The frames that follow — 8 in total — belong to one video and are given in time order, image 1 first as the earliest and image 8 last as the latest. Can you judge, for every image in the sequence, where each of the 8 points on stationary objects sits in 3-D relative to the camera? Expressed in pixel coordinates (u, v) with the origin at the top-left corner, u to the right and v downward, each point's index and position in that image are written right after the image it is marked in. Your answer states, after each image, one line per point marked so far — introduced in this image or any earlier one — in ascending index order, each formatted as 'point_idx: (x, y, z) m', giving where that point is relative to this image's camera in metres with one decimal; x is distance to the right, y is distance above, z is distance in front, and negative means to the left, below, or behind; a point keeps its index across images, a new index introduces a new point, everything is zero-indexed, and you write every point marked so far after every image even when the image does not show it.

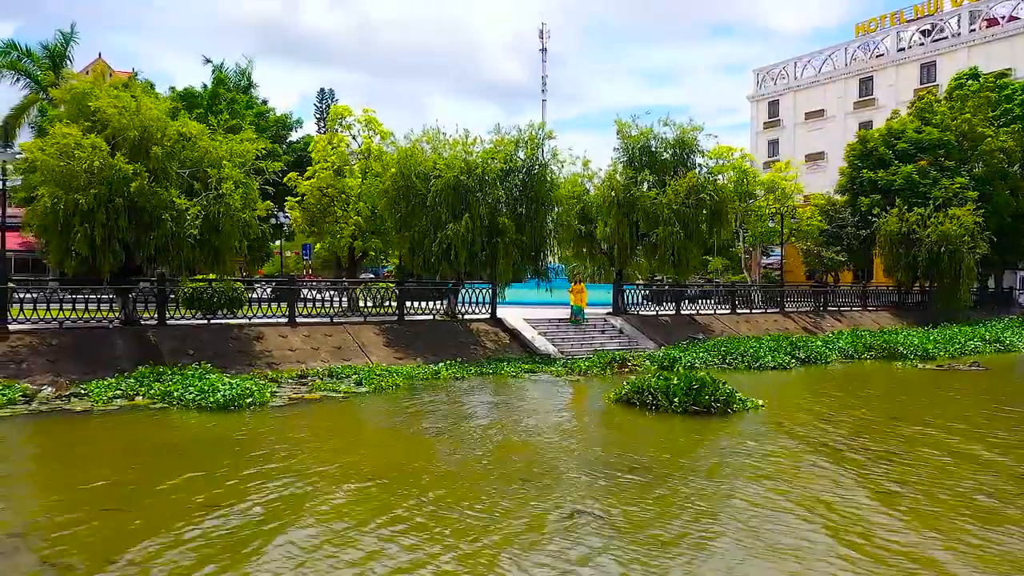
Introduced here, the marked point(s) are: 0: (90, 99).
0: (-7.6, +3.5, +12.8) m
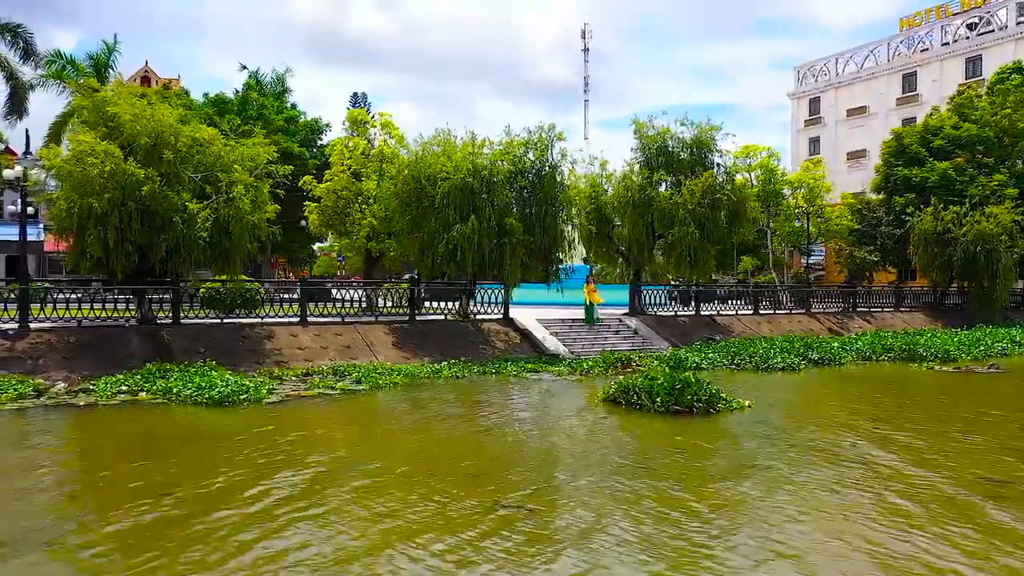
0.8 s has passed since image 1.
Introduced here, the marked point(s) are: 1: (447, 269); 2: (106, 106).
0: (-7.6, +3.5, +13.3) m
1: (-1.7, +0.5, +17.3) m
2: (-7.5, +3.4, +13.2) m
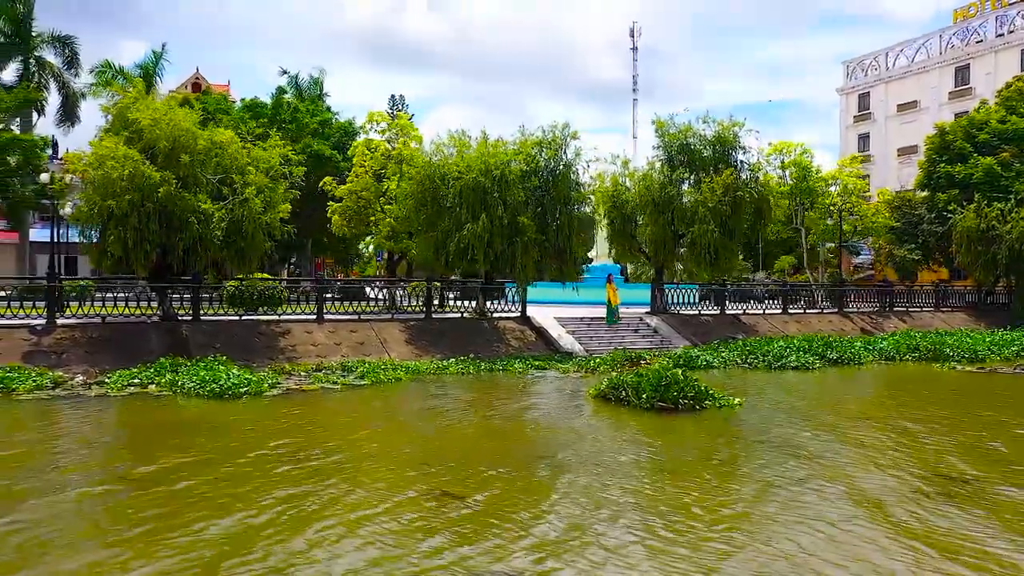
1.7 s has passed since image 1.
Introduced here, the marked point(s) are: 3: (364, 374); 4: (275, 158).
0: (-7.5, +3.5, +13.9) m
1: (-1.4, +0.5, +17.5) m
2: (-7.4, +3.5, +13.8) m
3: (-2.8, -1.6, +13.0) m
4: (-5.0, +2.8, +15.0) m
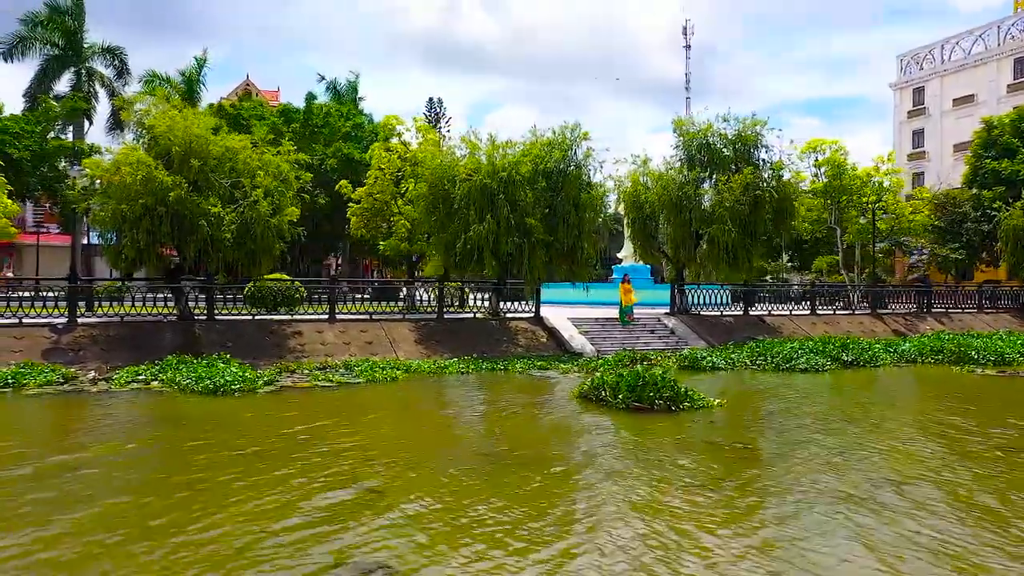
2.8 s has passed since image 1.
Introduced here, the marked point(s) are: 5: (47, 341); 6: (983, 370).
0: (-7.5, +3.5, +14.5) m
1: (-1.1, +0.5, +17.7) m
2: (-7.4, +3.5, +14.4) m
3: (-2.9, -1.6, +13.3) m
4: (-4.9, +2.8, +15.4) m
5: (-8.7, -1.0, +13.3) m
6: (+10.4, -1.8, +15.6) m
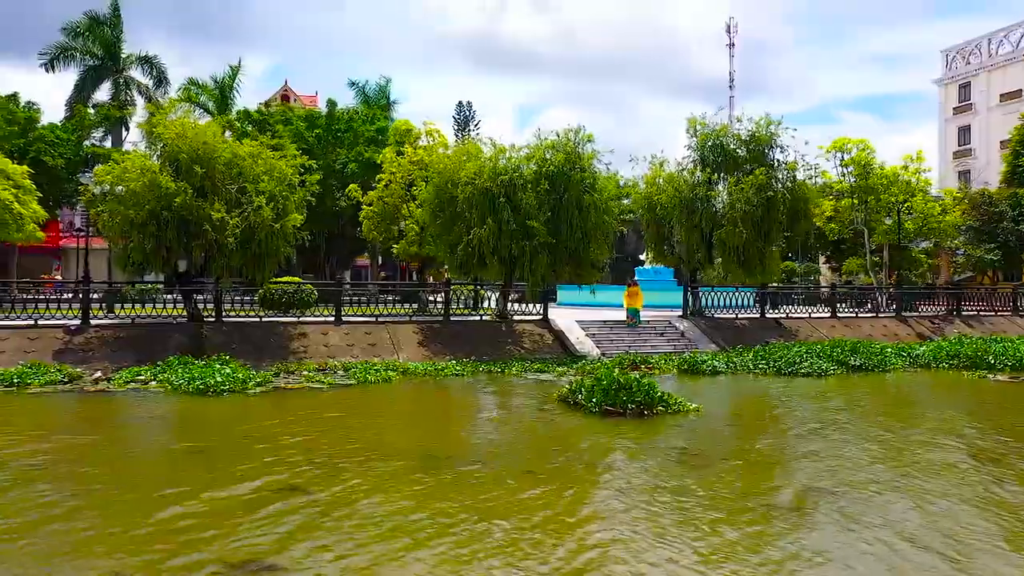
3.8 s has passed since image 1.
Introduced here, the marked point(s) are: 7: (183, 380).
0: (-7.5, +3.4, +14.9) m
1: (-1.0, +0.4, +17.8) m
2: (-7.5, +3.4, +14.8) m
3: (-3.0, -1.6, +13.5) m
4: (-4.9, +2.7, +15.7) m
5: (-8.8, -1.0, +13.8) m
6: (+10.3, -1.9, +15.1) m
7: (-5.4, -1.5, +11.6) m
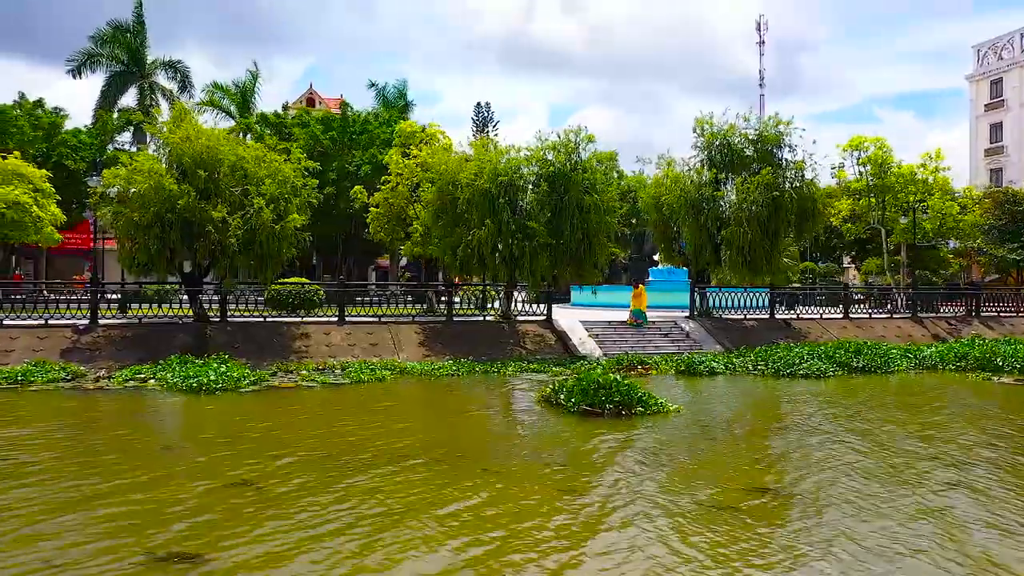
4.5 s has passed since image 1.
0: (-7.6, +3.4, +15.3) m
1: (-1.0, +0.4, +17.9) m
2: (-7.5, +3.4, +15.2) m
3: (-3.1, -1.7, +13.7) m
4: (-5.0, +2.7, +16.0) m
5: (-8.9, -1.0, +14.2) m
6: (+10.3, -1.9, +14.9) m
7: (-5.5, -1.5, +11.9) m
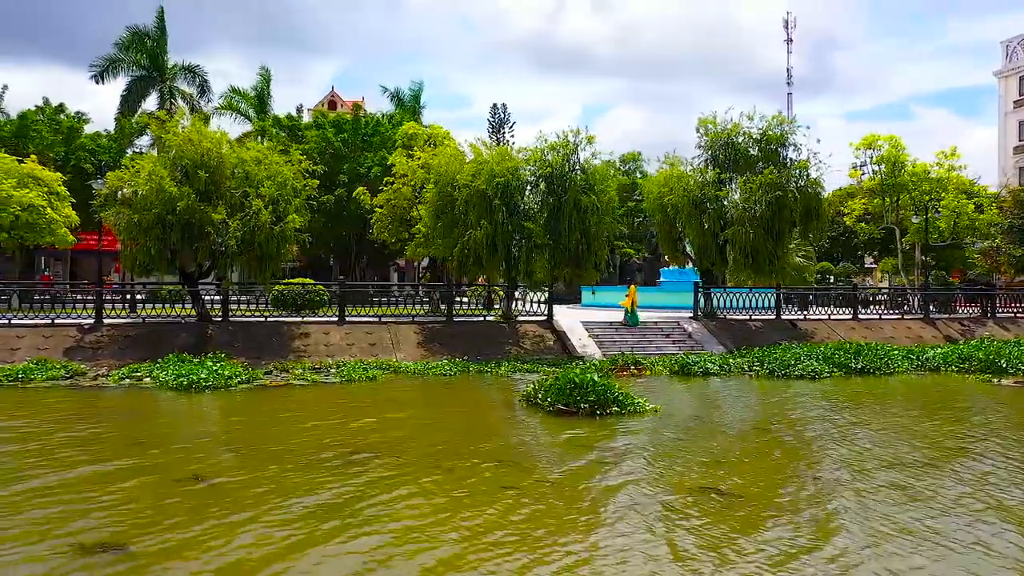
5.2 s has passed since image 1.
0: (-7.7, +3.4, +15.6) m
1: (-1.0, +0.4, +18.0) m
2: (-7.6, +3.4, +15.5) m
3: (-3.3, -1.7, +13.9) m
4: (-5.0, +2.7, +16.2) m
5: (-9.0, -1.1, +14.6) m
6: (+10.1, -1.9, +14.6) m
7: (-5.8, -1.5, +12.2) m
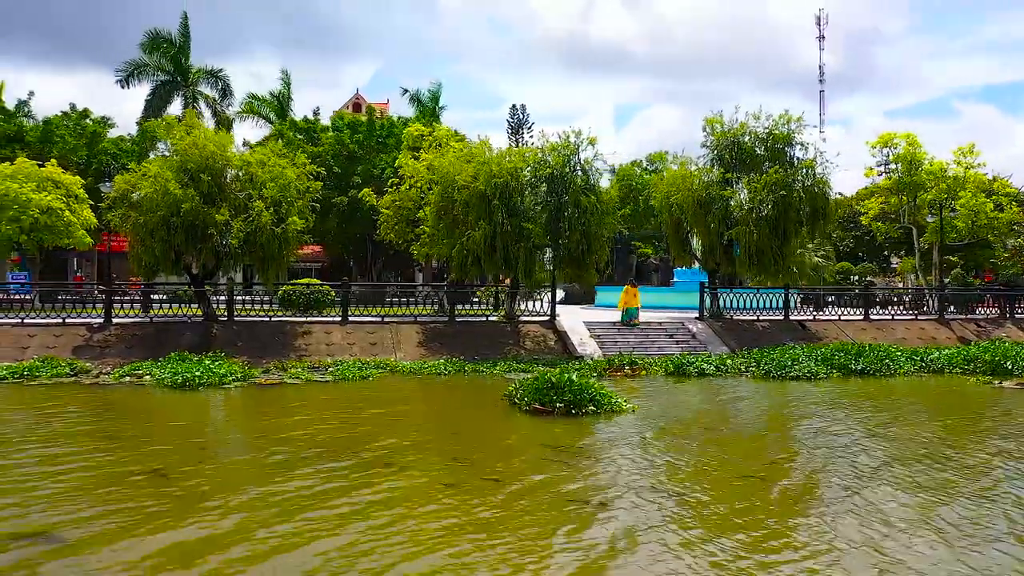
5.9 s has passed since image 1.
0: (-7.8, +3.4, +16.0) m
1: (-1.0, +0.4, +18.2) m
2: (-7.7, +3.4, +15.9) m
3: (-3.4, -1.7, +14.1) m
4: (-5.1, +2.7, +16.6) m
5: (-9.1, -1.1, +15.0) m
6: (+10.0, -1.9, +14.4) m
7: (-5.9, -1.5, +12.5) m
